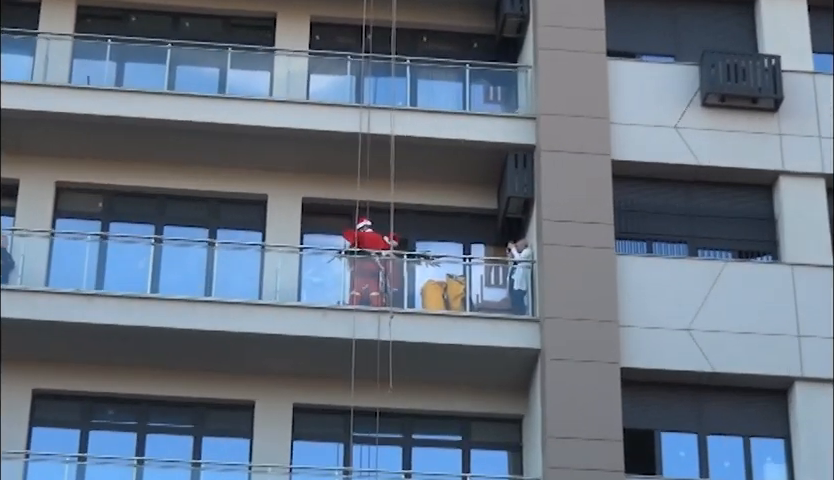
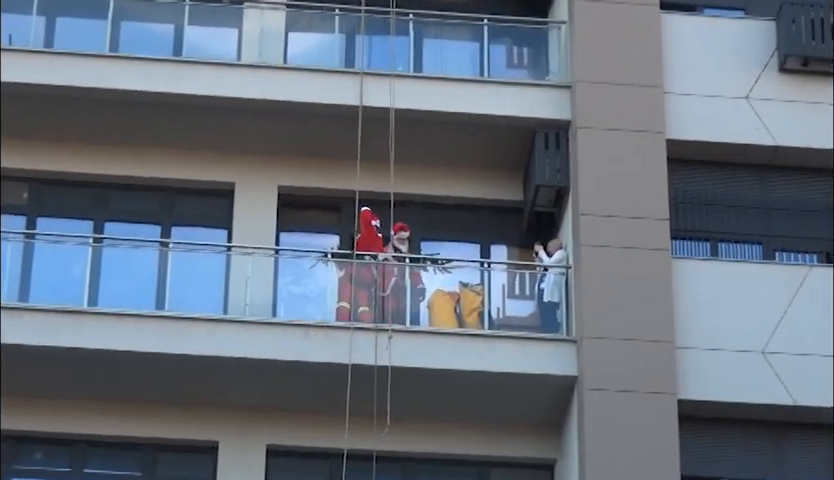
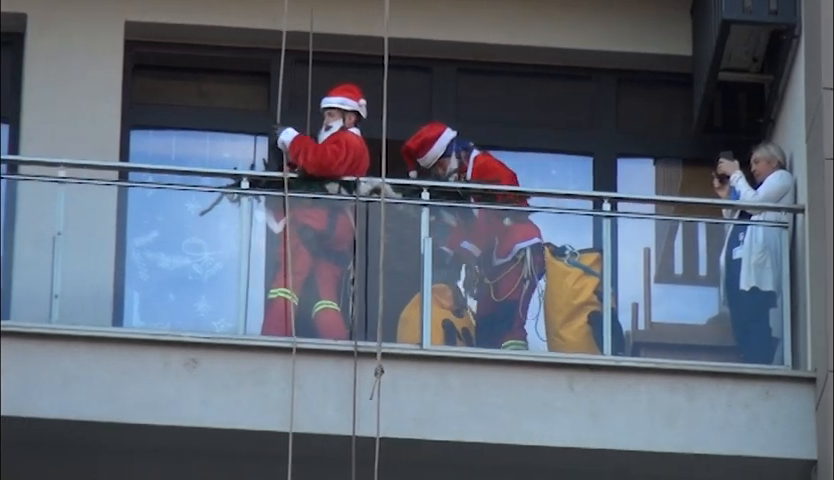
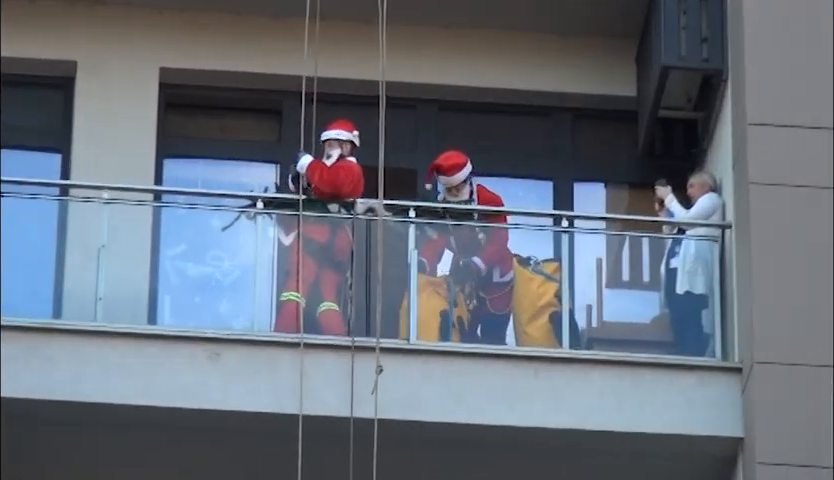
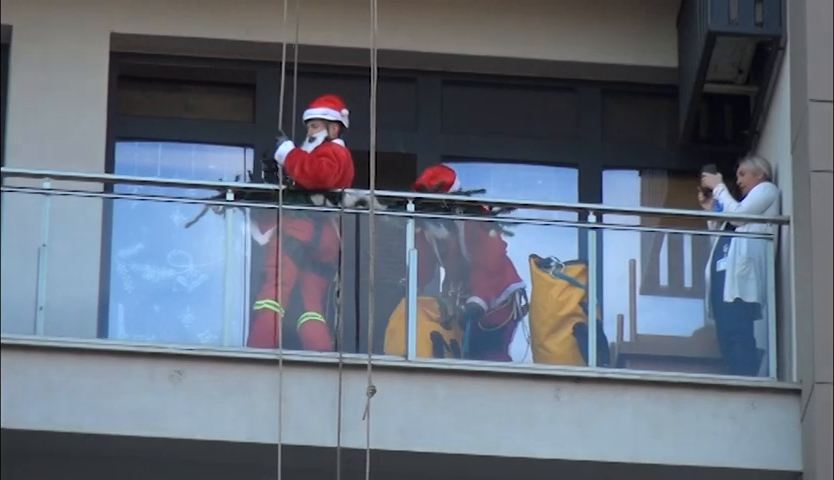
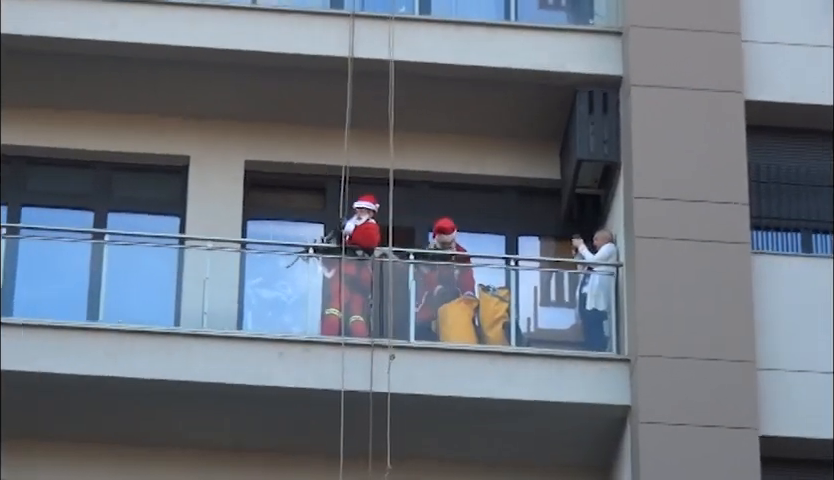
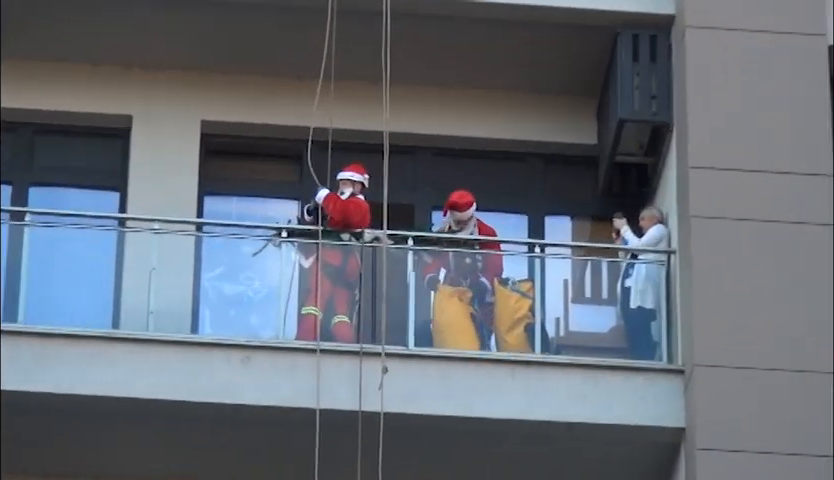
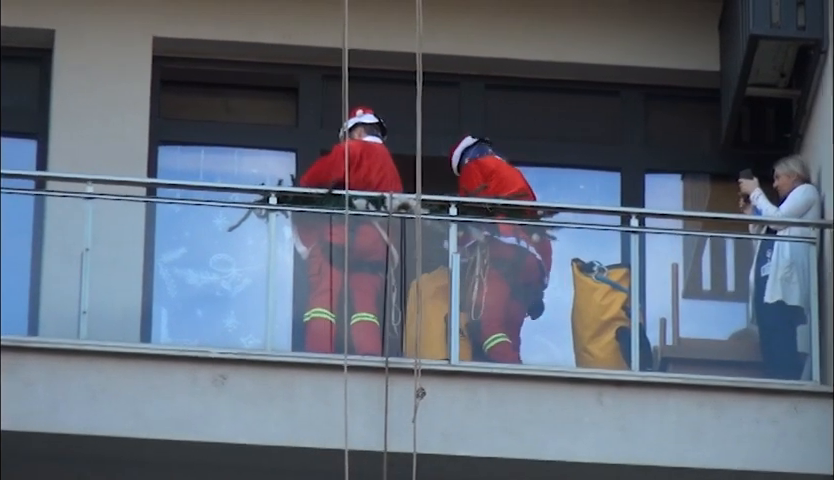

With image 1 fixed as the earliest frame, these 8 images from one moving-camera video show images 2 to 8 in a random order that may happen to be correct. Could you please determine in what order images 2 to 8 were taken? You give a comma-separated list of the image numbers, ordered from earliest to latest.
2, 6, 7, 4, 5, 3, 8
